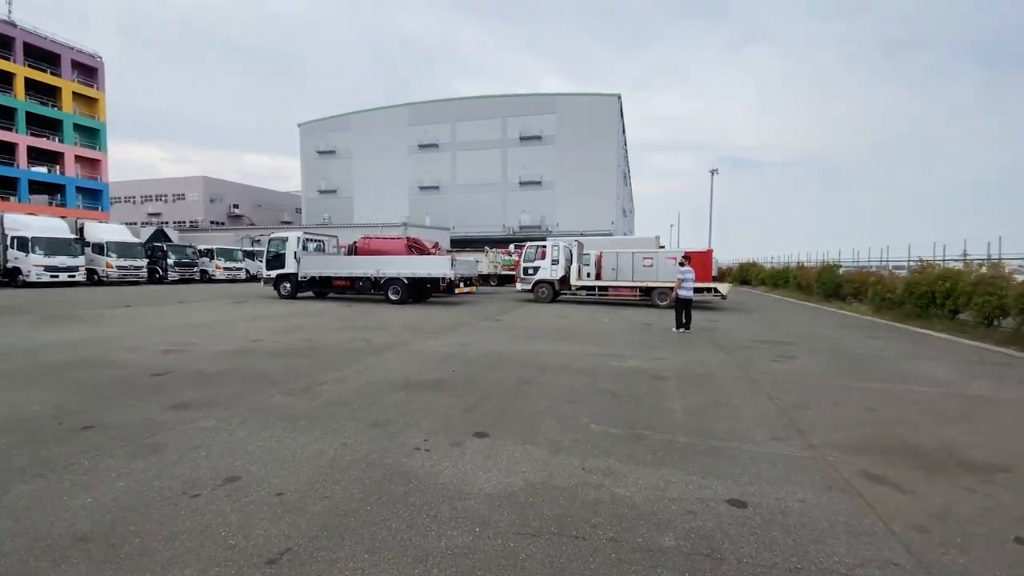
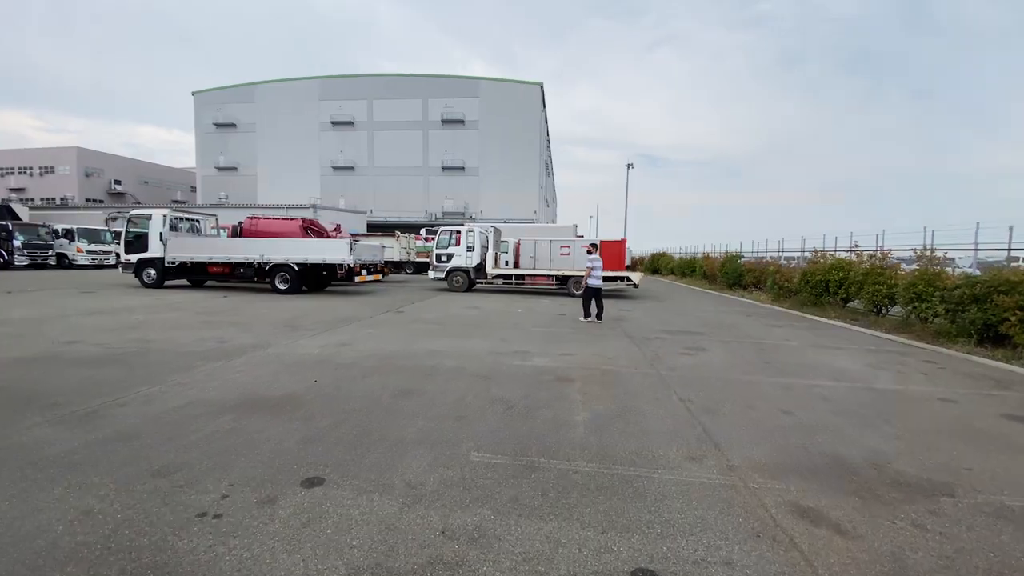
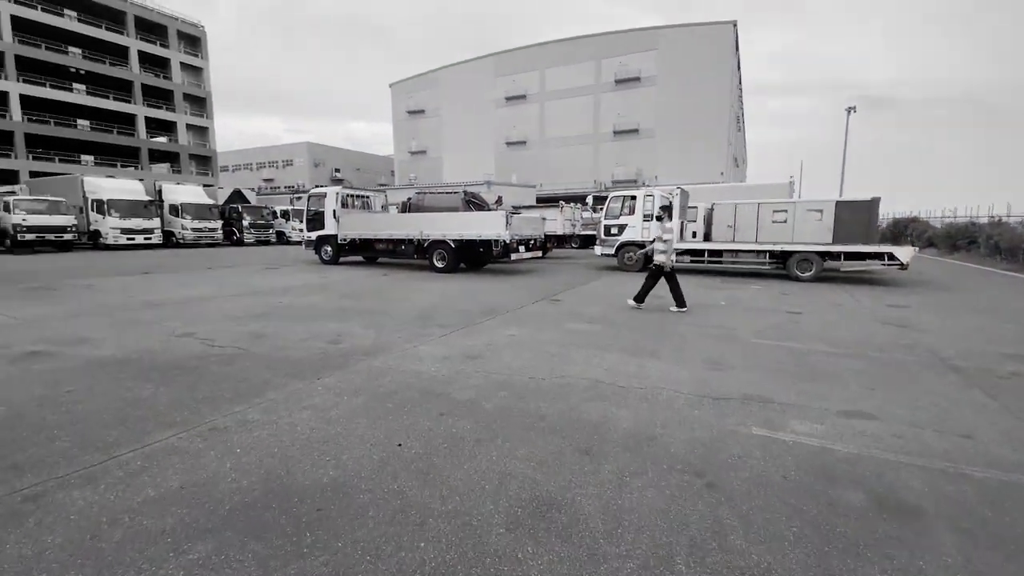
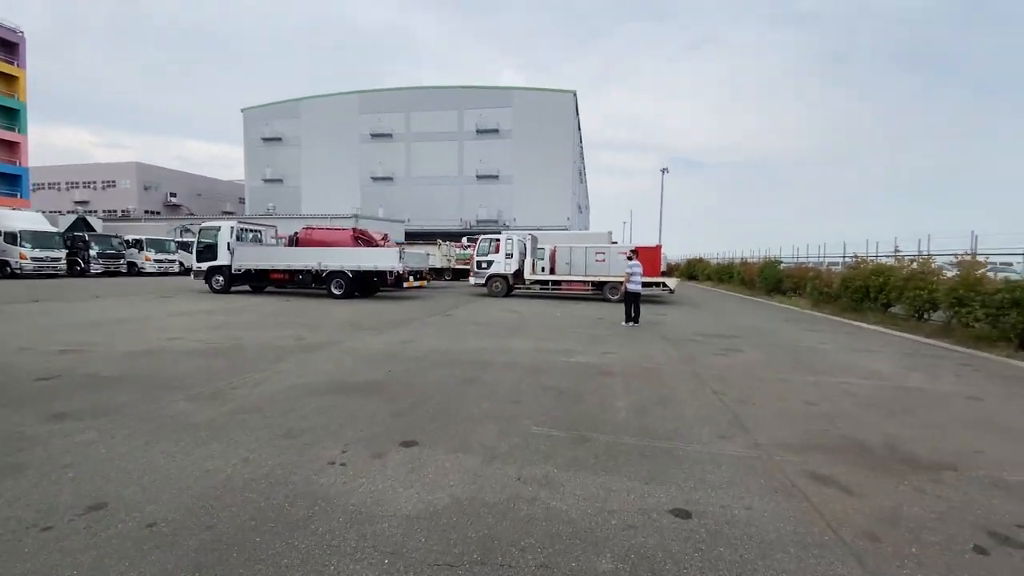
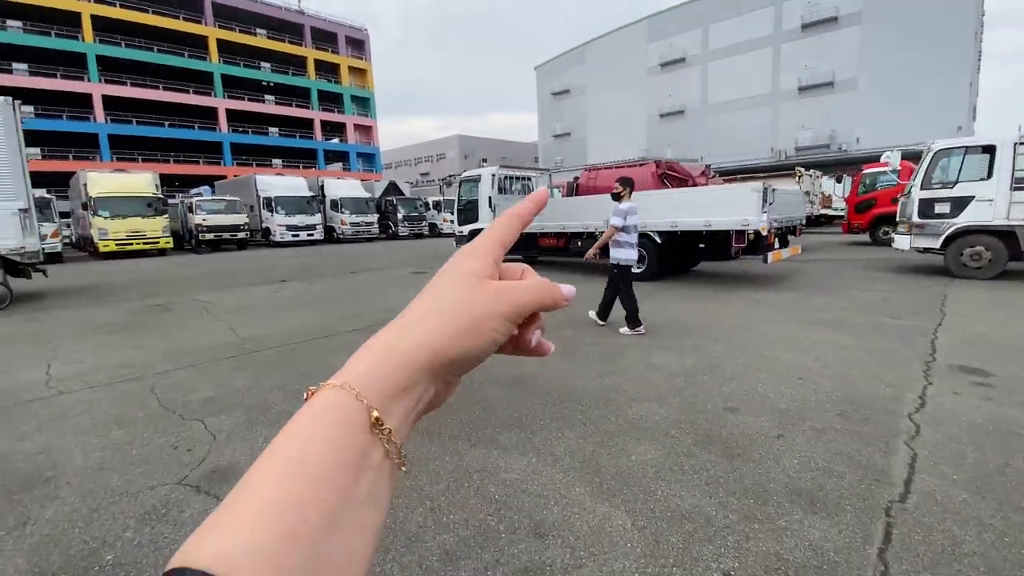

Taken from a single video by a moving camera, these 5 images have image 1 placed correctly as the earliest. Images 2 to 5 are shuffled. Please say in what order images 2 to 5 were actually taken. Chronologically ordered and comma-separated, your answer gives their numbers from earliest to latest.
4, 2, 3, 5
